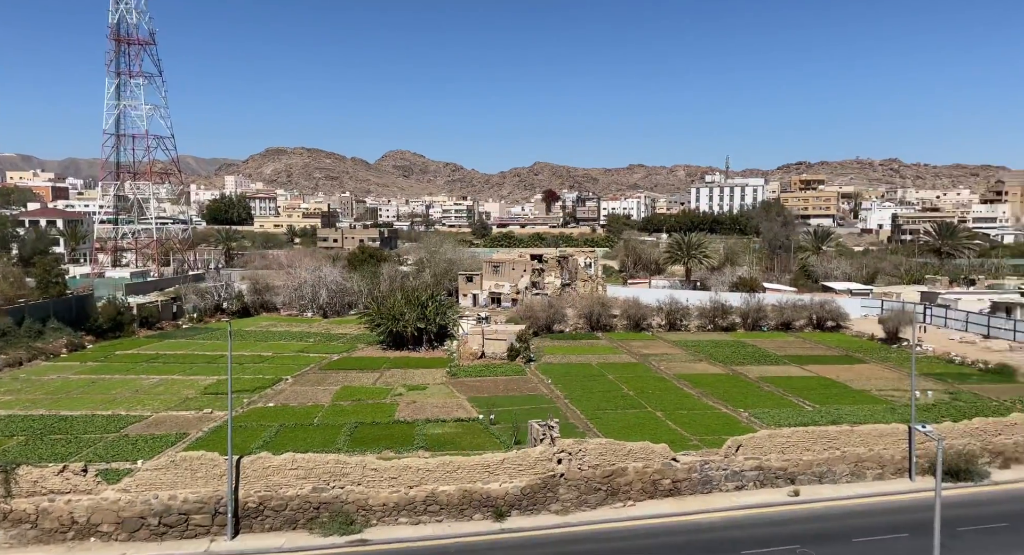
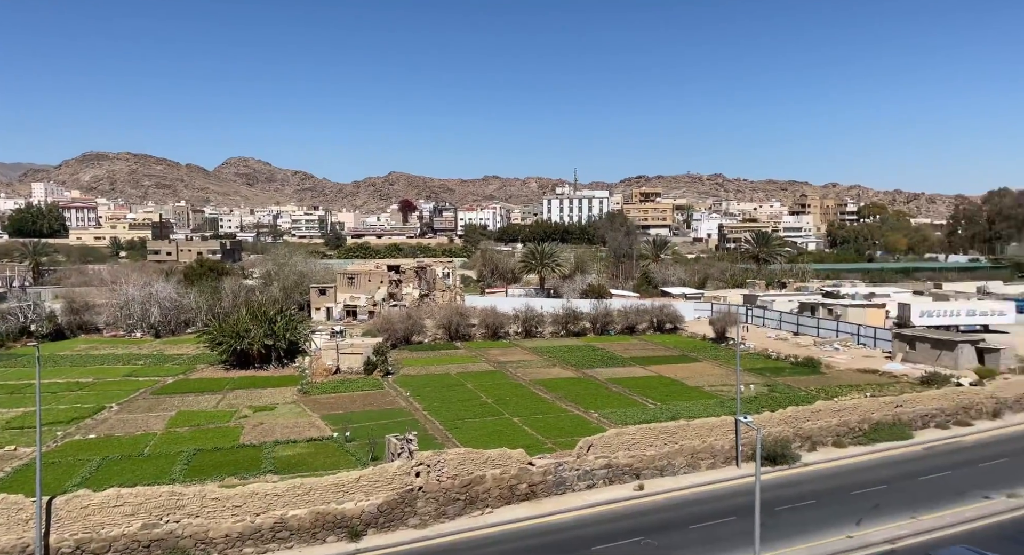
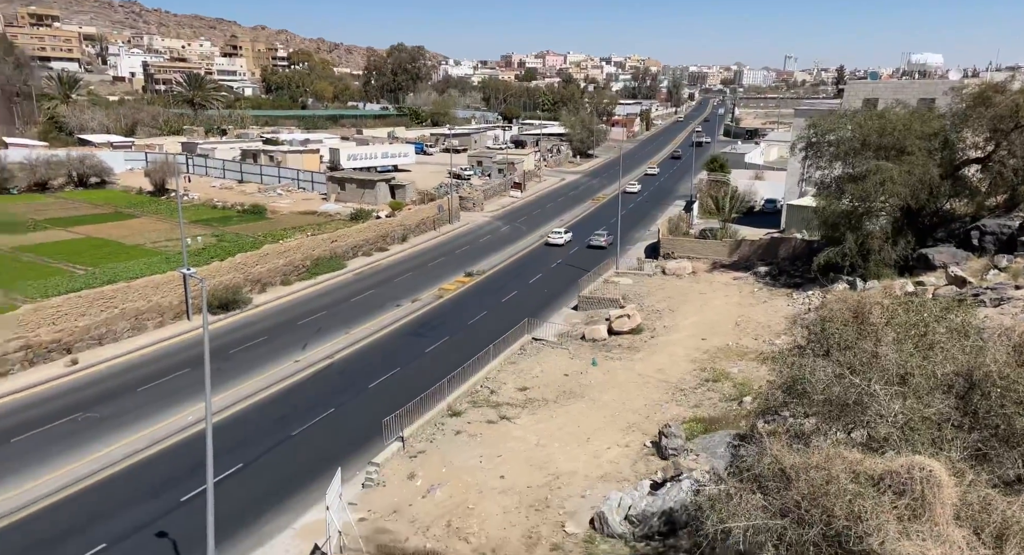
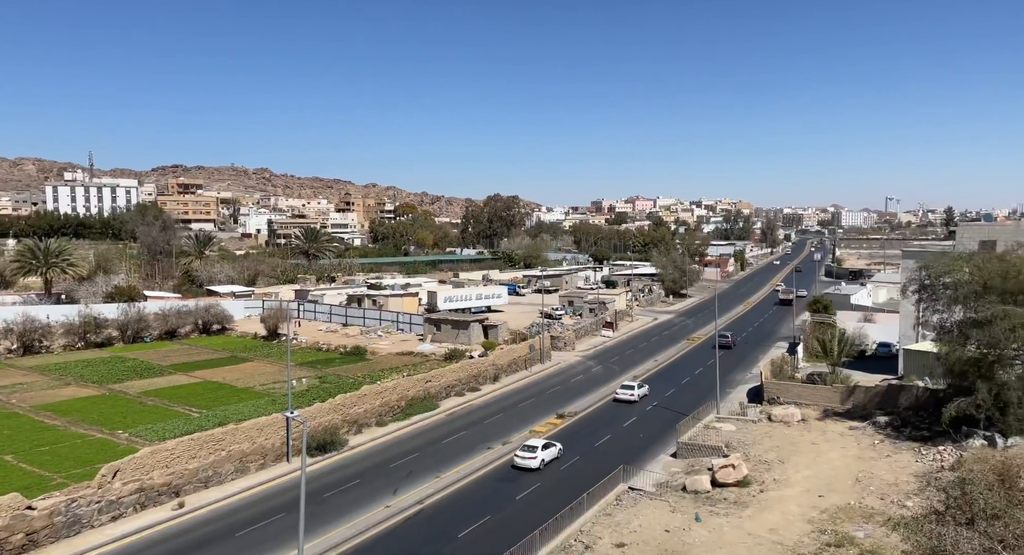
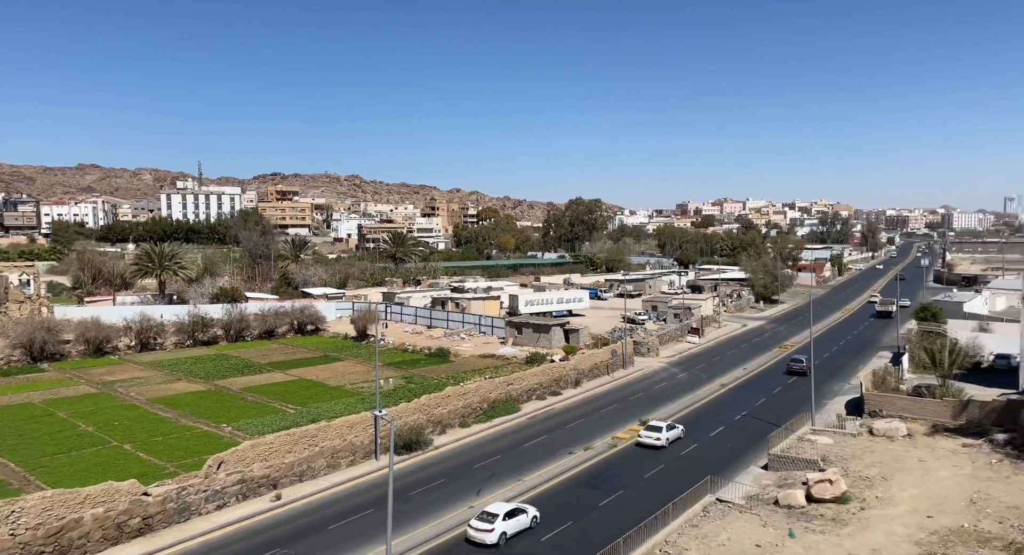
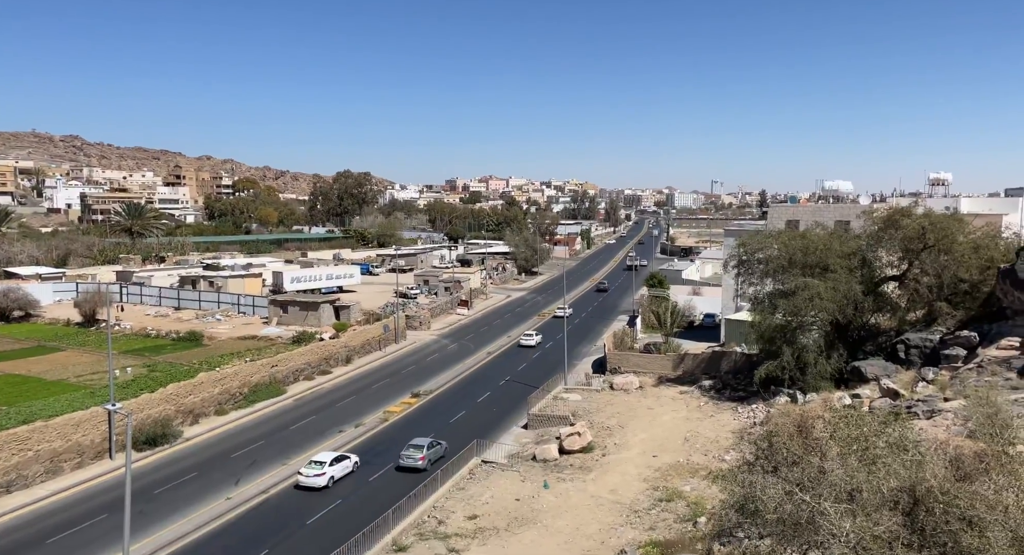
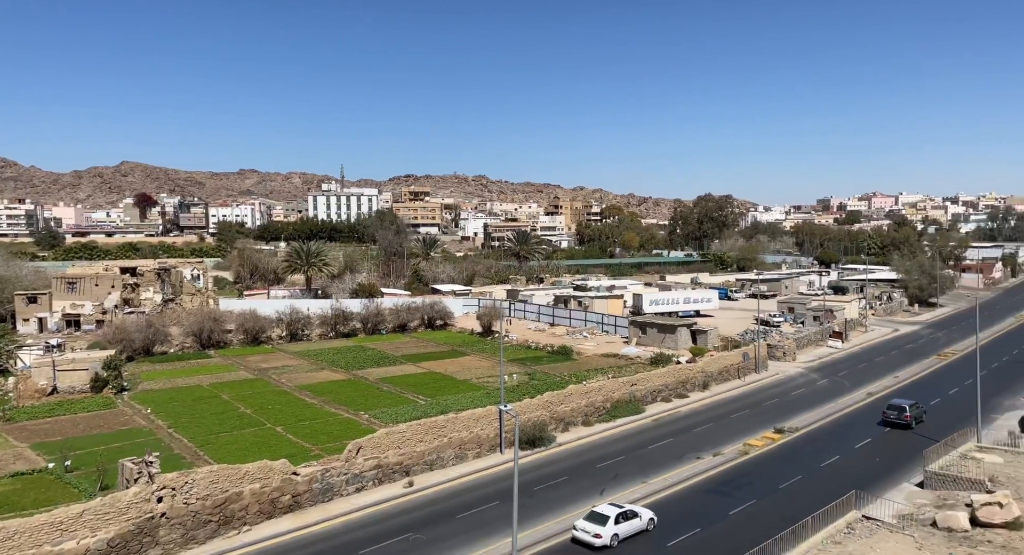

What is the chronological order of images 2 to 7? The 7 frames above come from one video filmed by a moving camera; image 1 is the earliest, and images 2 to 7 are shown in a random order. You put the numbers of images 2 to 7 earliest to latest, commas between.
2, 7, 5, 4, 6, 3
